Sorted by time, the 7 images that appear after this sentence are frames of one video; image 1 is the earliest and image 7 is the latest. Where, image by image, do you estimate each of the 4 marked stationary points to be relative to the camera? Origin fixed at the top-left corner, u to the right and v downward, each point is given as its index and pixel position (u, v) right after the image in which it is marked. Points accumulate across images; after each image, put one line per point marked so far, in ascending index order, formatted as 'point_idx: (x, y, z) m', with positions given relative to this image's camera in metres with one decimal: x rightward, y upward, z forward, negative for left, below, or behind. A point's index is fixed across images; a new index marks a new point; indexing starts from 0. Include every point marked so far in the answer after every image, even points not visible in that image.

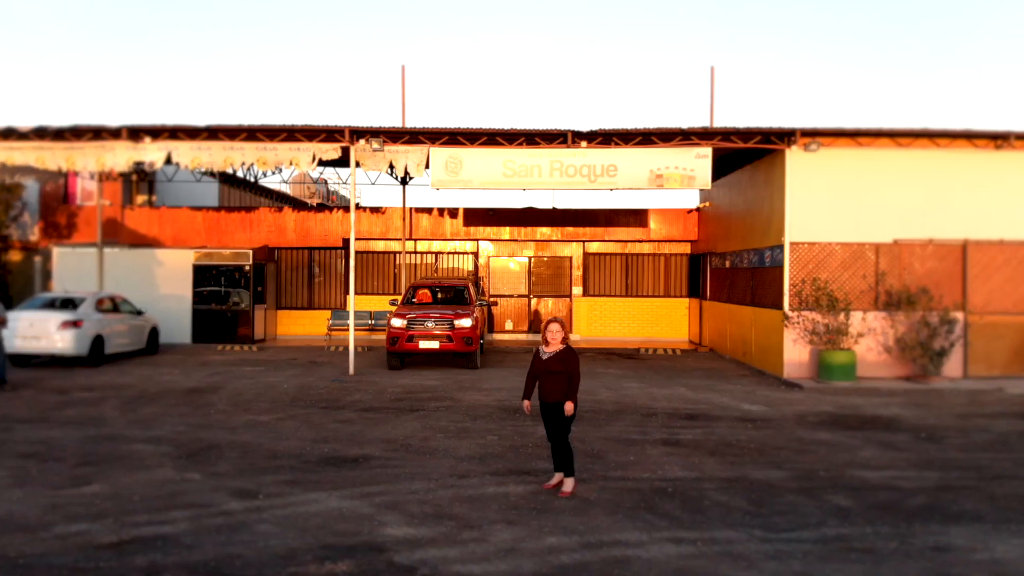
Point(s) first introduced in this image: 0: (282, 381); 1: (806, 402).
0: (-3.7, -1.5, +13.7) m
1: (+4.3, -1.7, +12.6) m
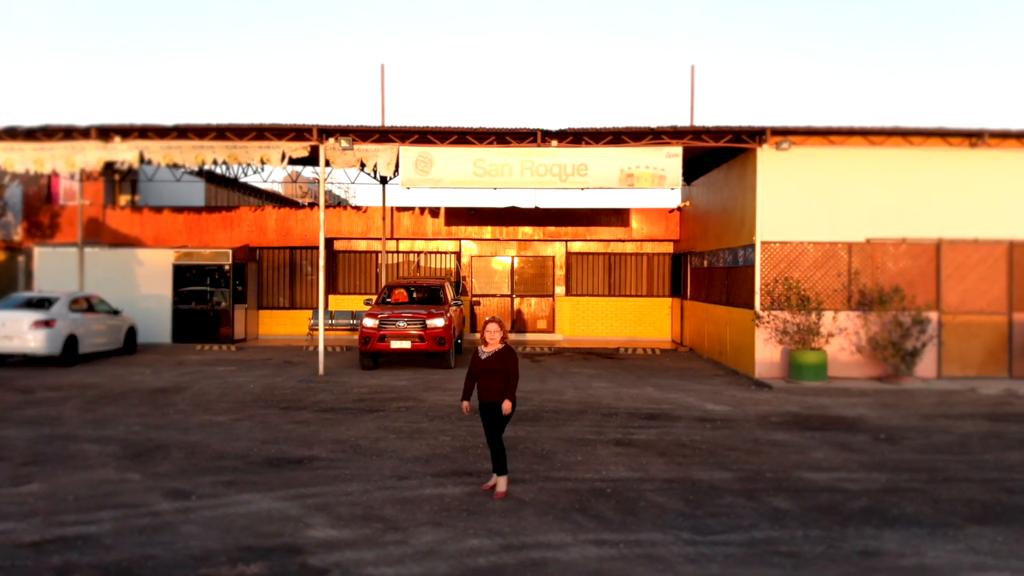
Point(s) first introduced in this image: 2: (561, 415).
0: (-4.2, -1.5, +13.7) m
1: (+3.8, -1.7, +12.5) m
2: (+0.6, -1.7, +11.3) m
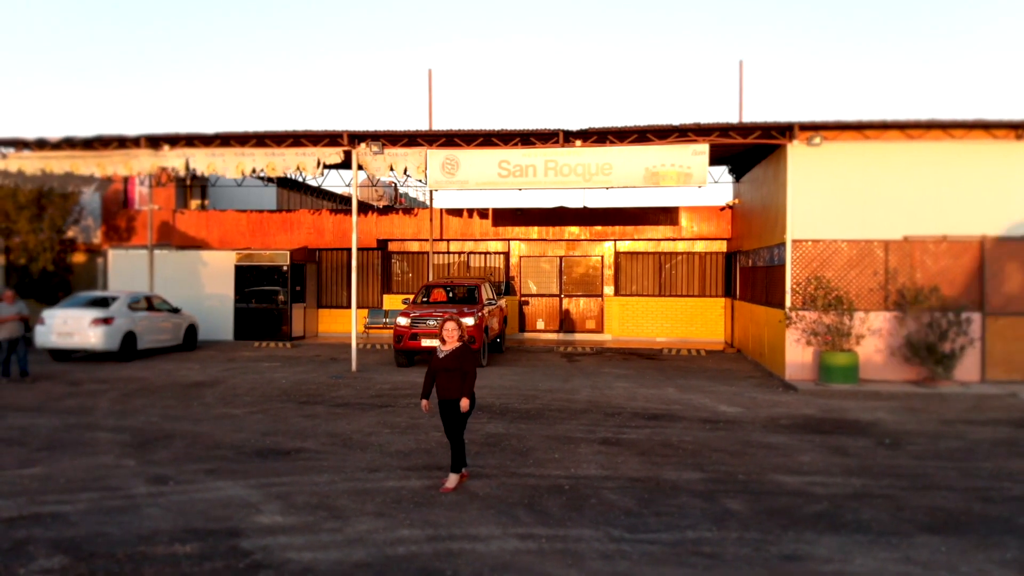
0: (-3.8, -1.5, +14.3) m
1: (+4.0, -1.6, +12.2) m
2: (+0.7, -1.7, +11.4) m
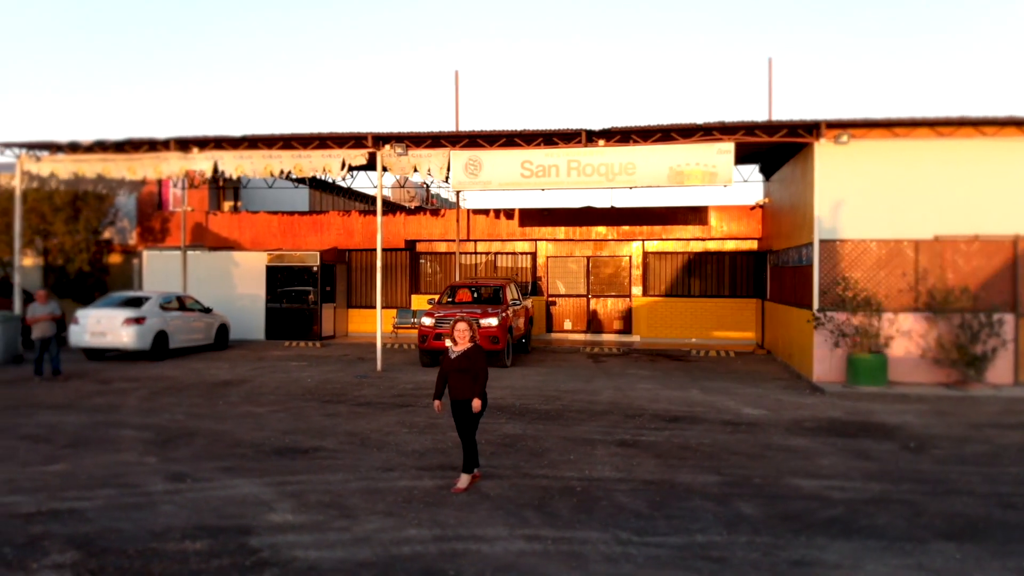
0: (-3.4, -1.5, +14.5) m
1: (+4.3, -1.7, +12.0) m
2: (+0.9, -1.7, +11.3) m
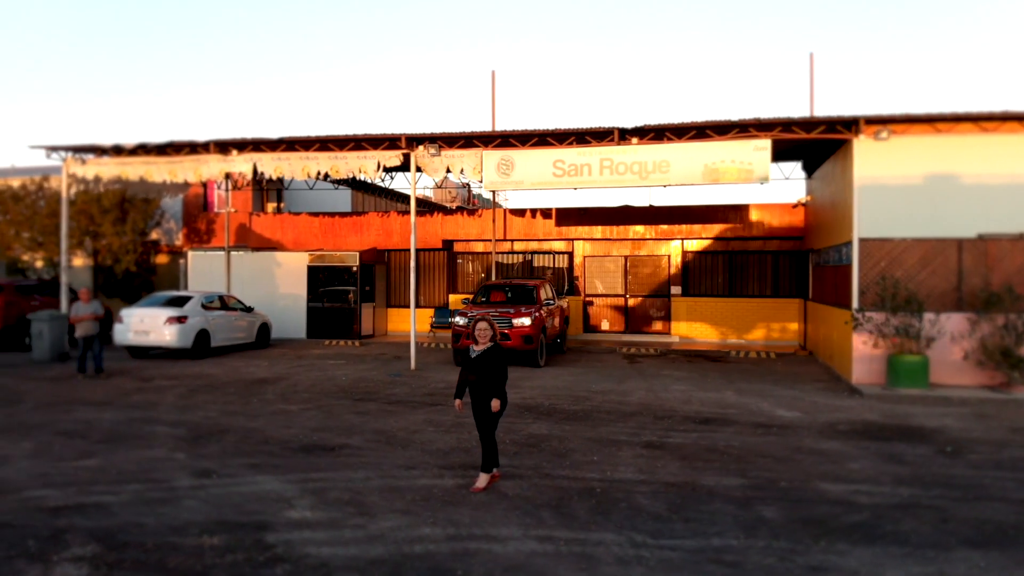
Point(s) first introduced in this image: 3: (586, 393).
0: (-2.9, -1.5, +14.6) m
1: (+4.7, -1.7, +11.7) m
2: (+1.3, -1.7, +11.2) m
3: (+1.1, -1.6, +12.8) m
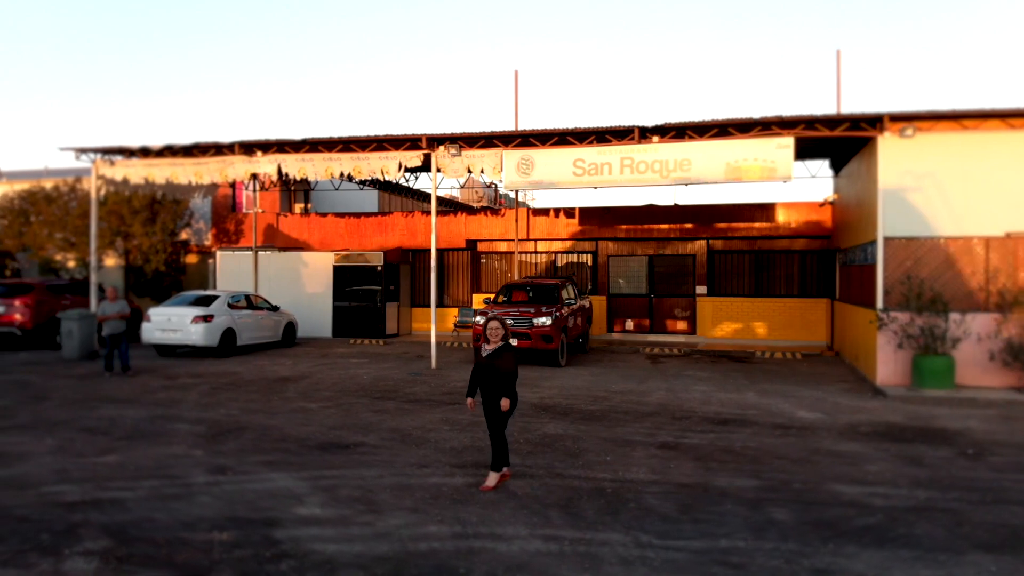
0: (-2.5, -1.5, +14.7) m
1: (+4.9, -1.6, +11.6) m
2: (+1.5, -1.6, +11.2) m
3: (+1.4, -1.5, +12.7) m
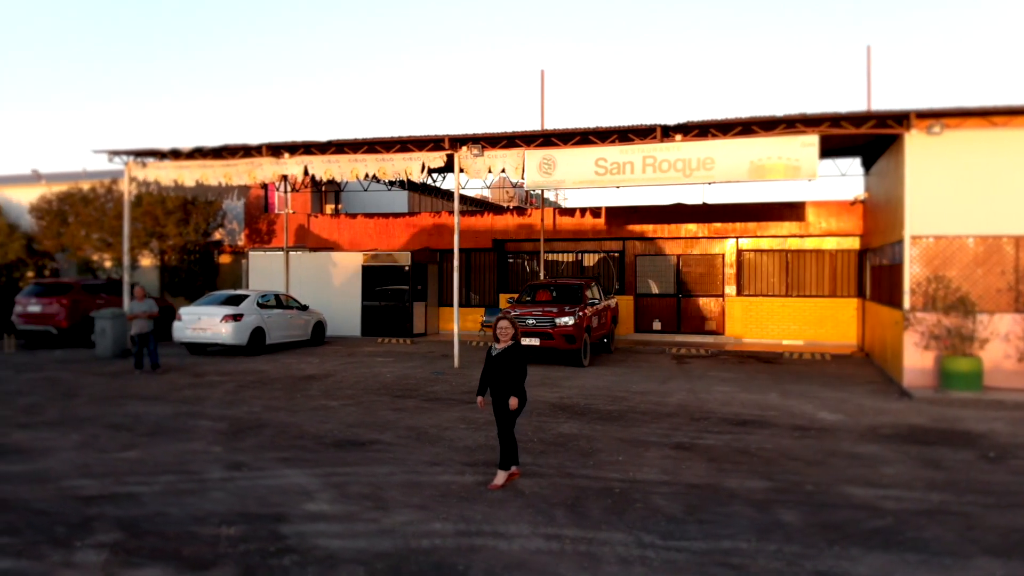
0: (-2.1, -1.5, +14.9) m
1: (+5.1, -1.6, +11.4) m
2: (+1.8, -1.6, +11.2) m
3: (+1.7, -1.5, +12.7) m
